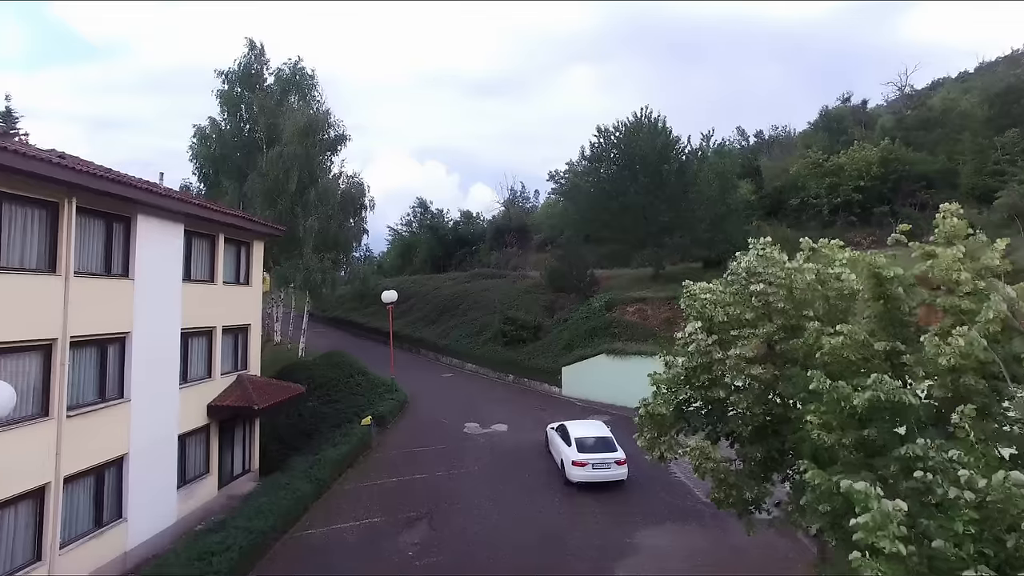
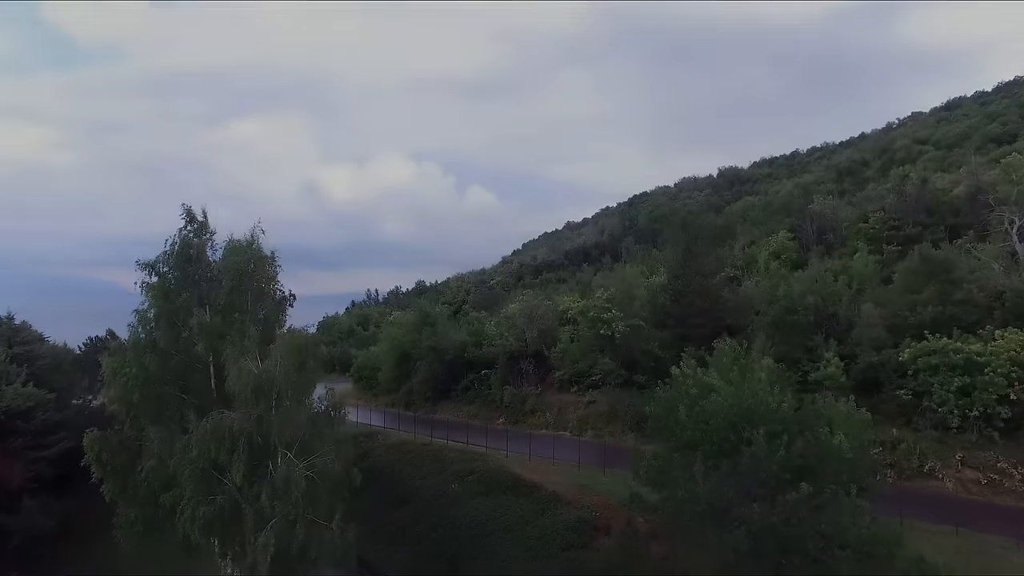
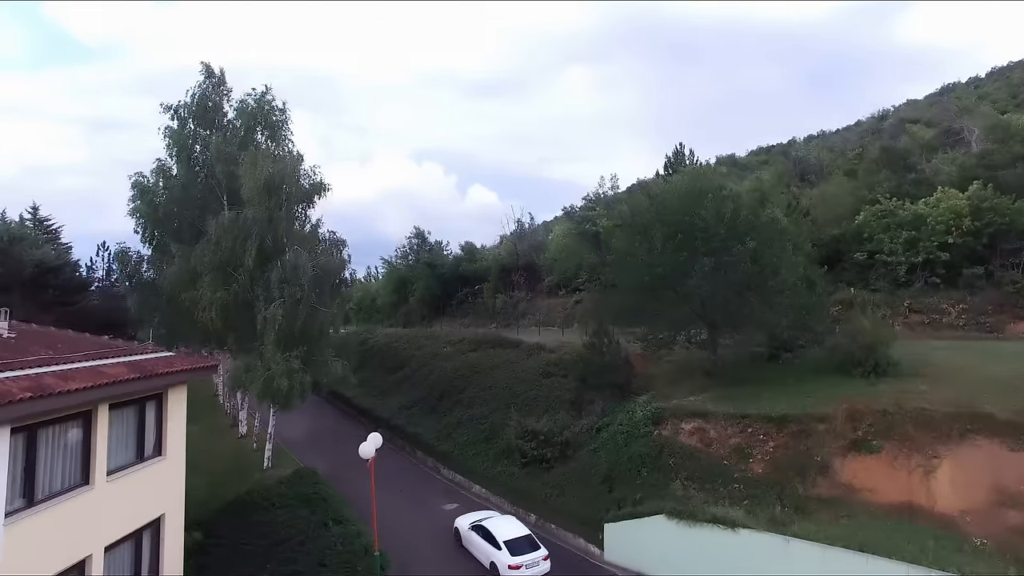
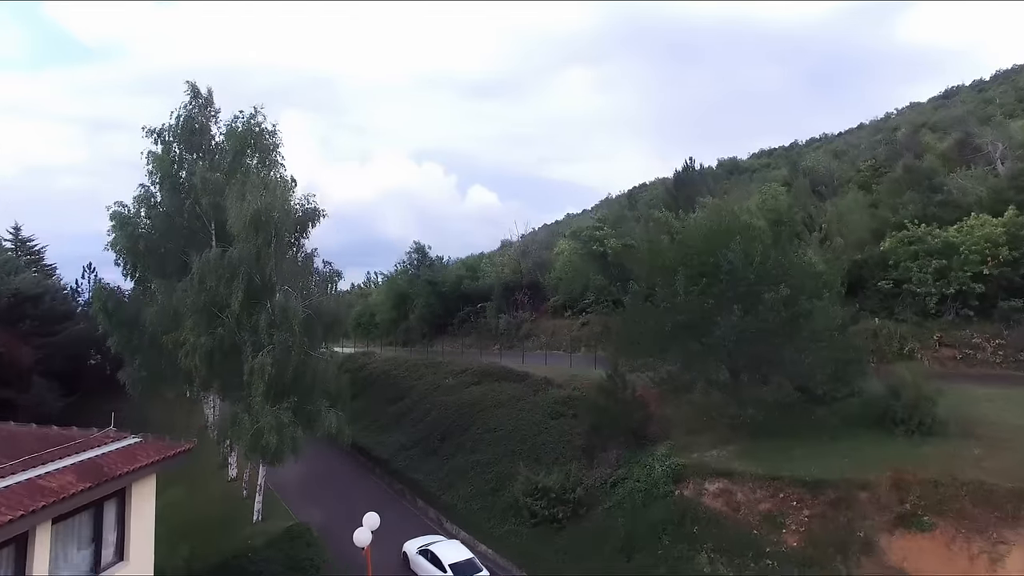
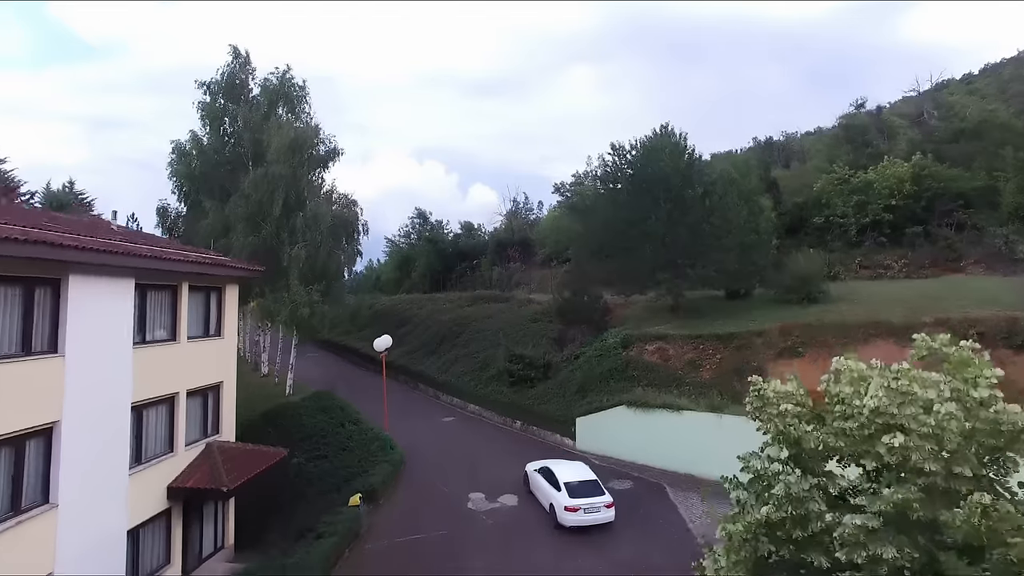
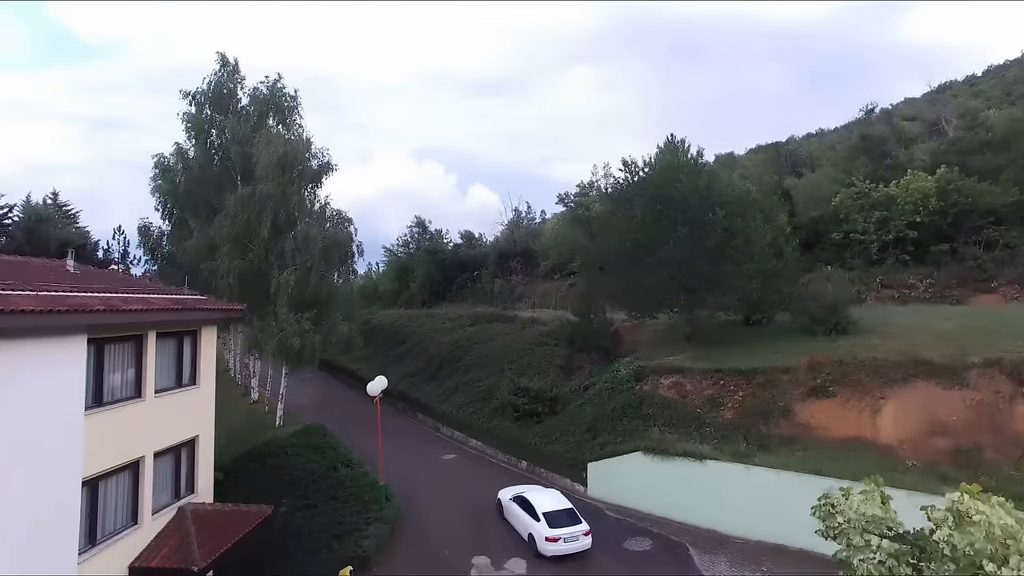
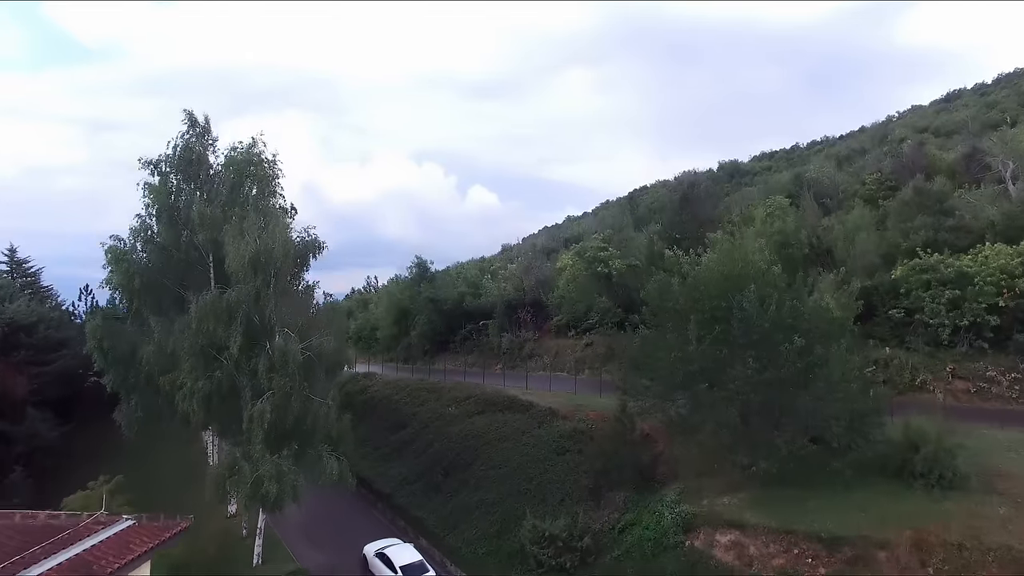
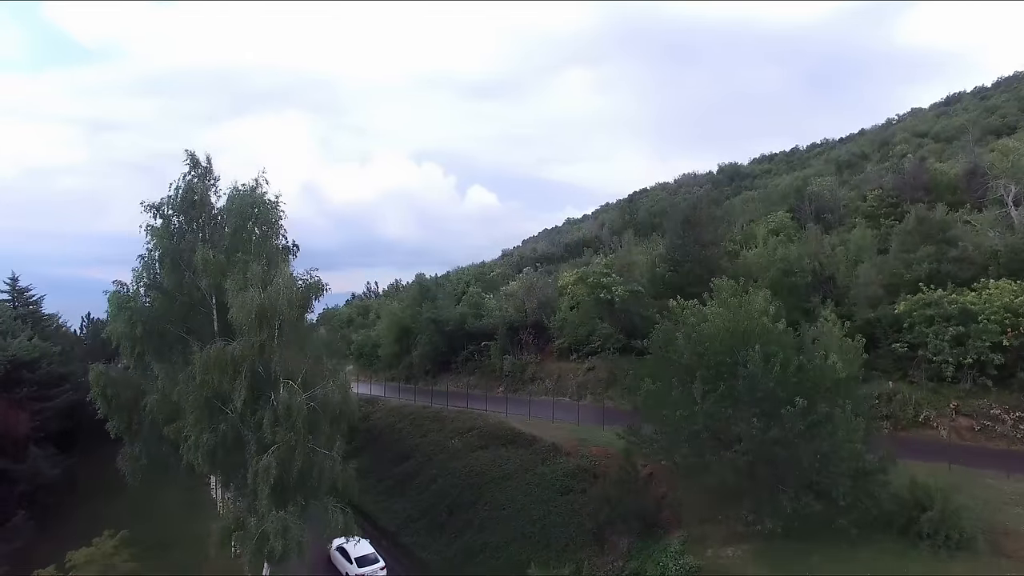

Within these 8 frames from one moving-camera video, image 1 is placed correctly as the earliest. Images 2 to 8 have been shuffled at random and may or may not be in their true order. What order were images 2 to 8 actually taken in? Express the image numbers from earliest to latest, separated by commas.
5, 6, 3, 4, 7, 8, 2
